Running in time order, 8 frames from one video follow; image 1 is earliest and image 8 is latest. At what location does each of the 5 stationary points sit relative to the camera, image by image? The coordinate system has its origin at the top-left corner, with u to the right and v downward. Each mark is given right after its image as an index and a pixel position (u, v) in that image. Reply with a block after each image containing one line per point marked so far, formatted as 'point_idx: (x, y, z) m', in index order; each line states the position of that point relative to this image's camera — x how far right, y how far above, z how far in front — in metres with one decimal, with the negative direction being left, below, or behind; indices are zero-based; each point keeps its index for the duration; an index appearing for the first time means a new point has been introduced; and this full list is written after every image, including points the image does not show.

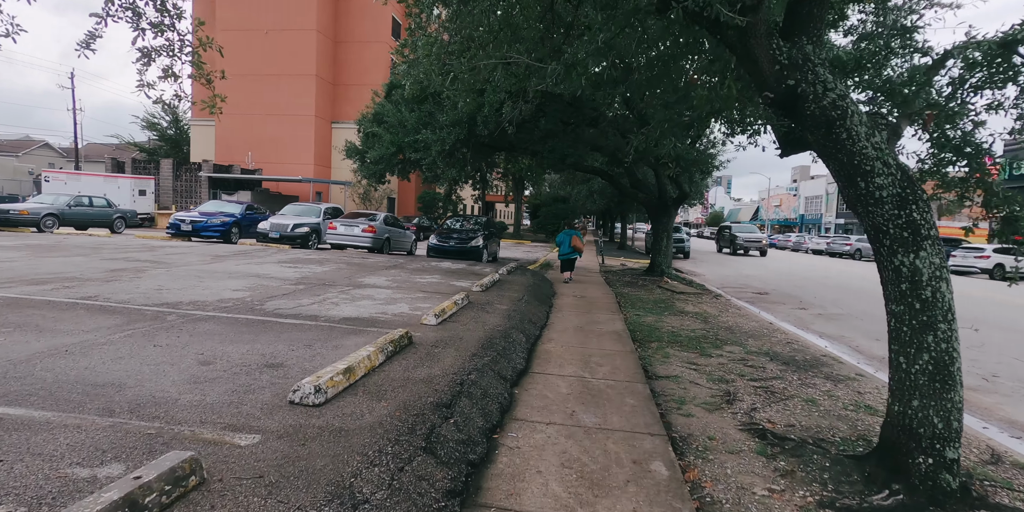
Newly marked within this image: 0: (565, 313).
0: (+0.9, -1.0, +8.9) m
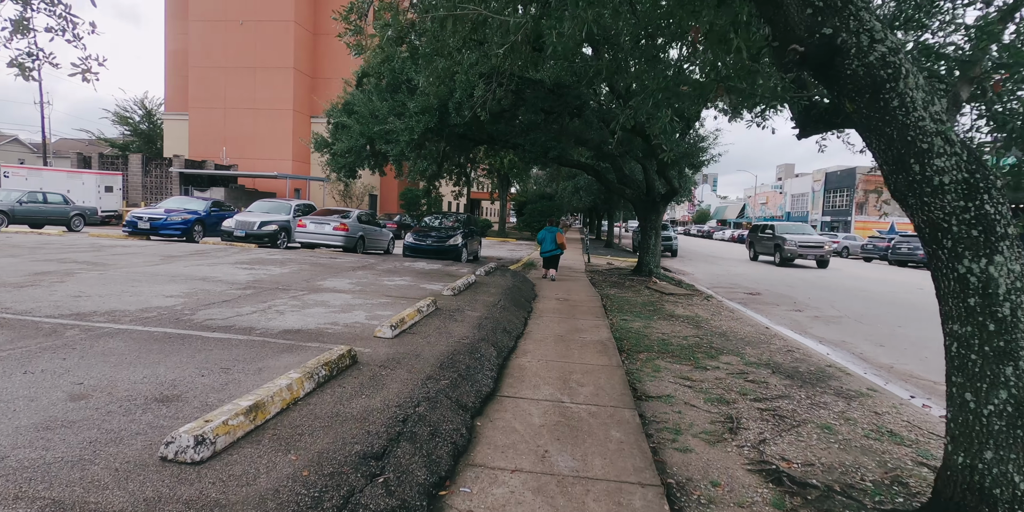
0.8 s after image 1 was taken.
0: (+0.5, -1.0, +8.1) m
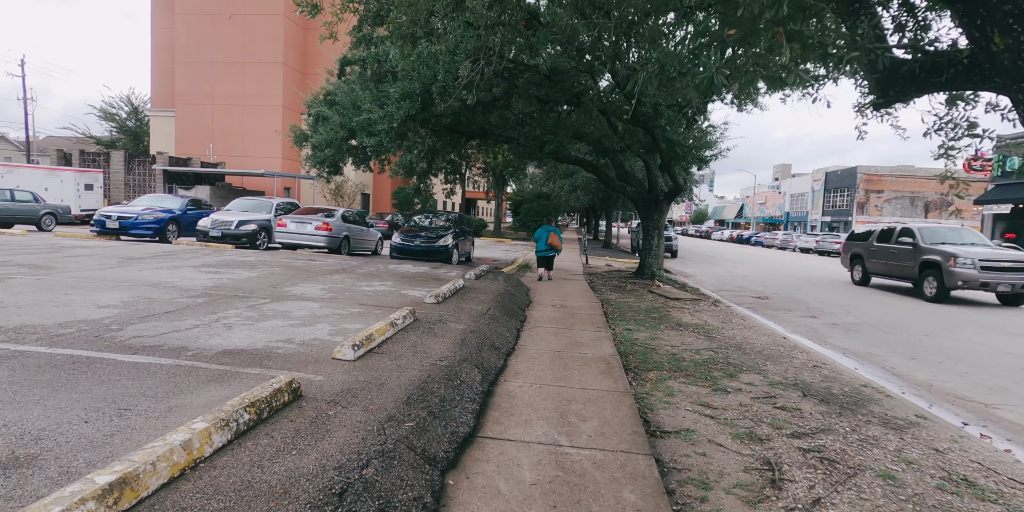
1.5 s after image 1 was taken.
0: (+0.4, -1.0, +7.2) m
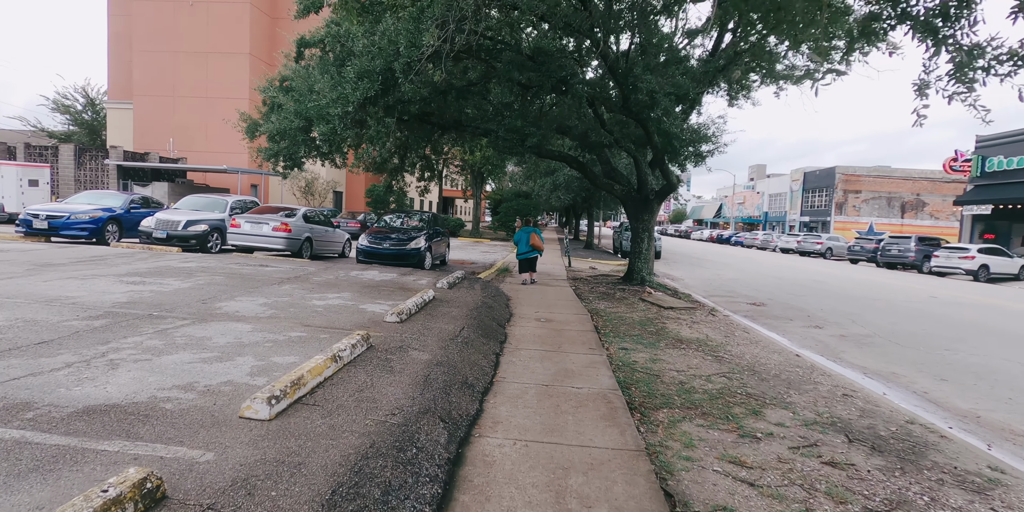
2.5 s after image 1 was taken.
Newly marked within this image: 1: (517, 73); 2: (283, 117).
0: (+0.1, -1.1, +6.0) m
1: (+0.1, +3.1, +9.0) m
2: (-4.6, +2.8, +10.7) m
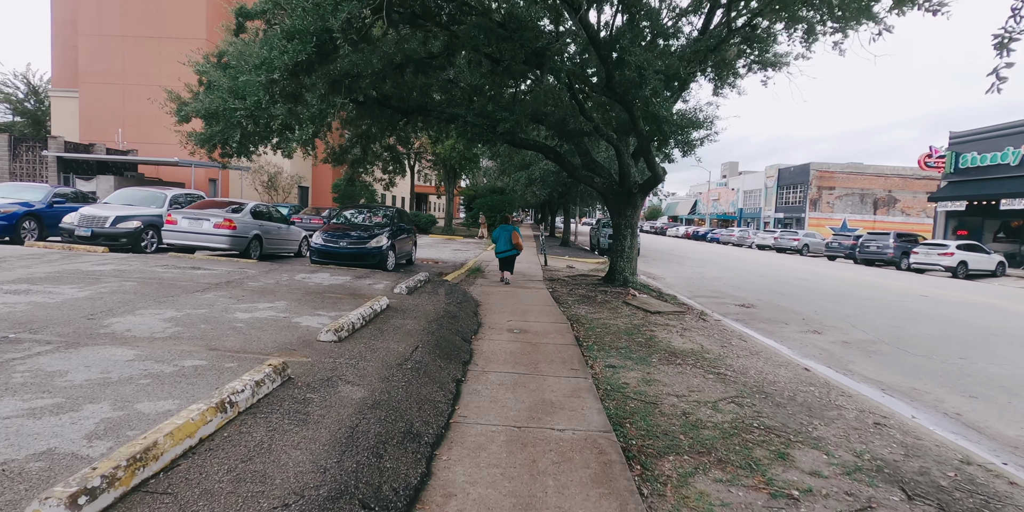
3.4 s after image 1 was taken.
0: (-0.2, -1.1, +4.8) m
1: (-0.4, +3.1, +7.9) m
2: (-5.1, +2.7, +9.3) m
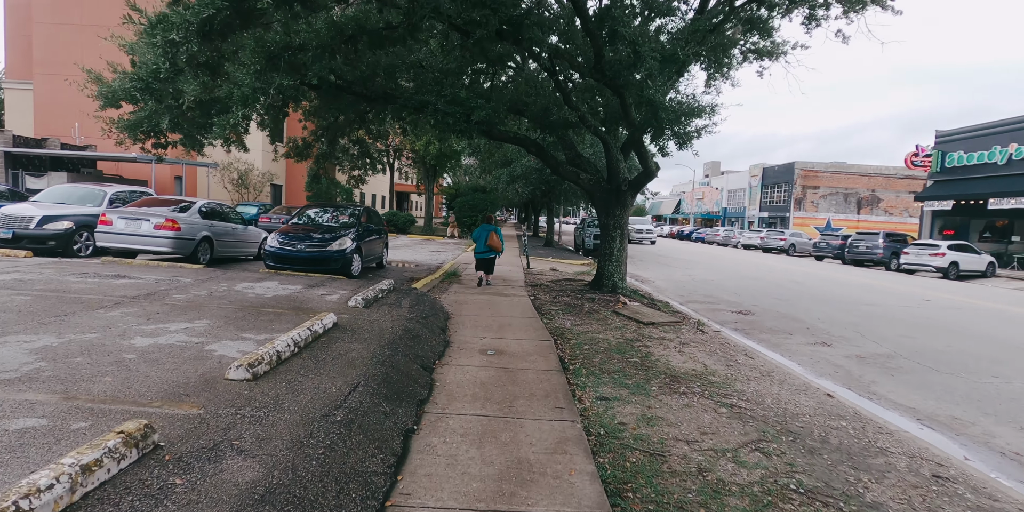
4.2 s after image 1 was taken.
0: (-0.4, -1.2, +3.7) m
1: (-0.7, +3.0, +6.7) m
2: (-5.5, +2.6, +8.1) m
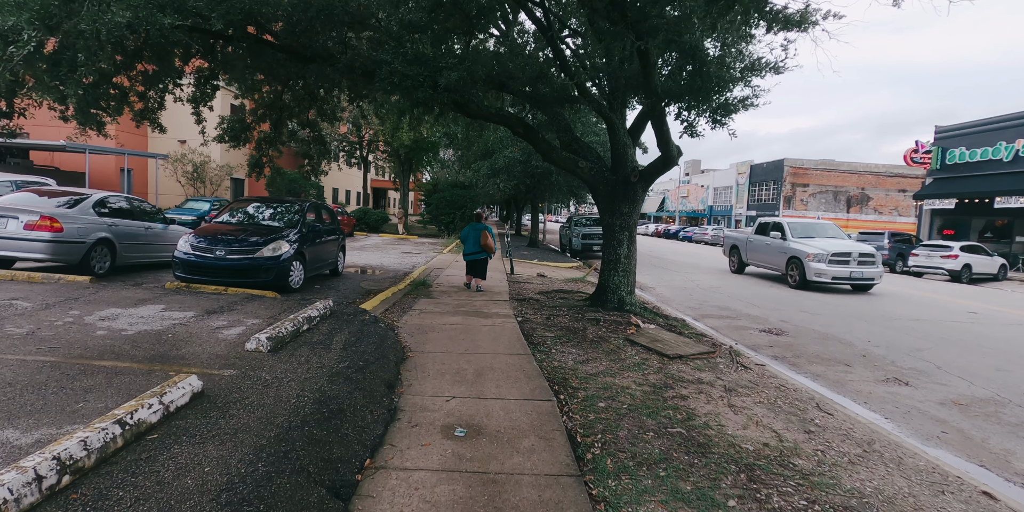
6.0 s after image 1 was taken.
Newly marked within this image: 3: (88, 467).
0: (-0.5, -1.4, +1.5) m
1: (-0.9, +2.9, +4.5) m
2: (-5.6, +2.5, +5.7) m
3: (-1.9, -0.9, +2.5) m
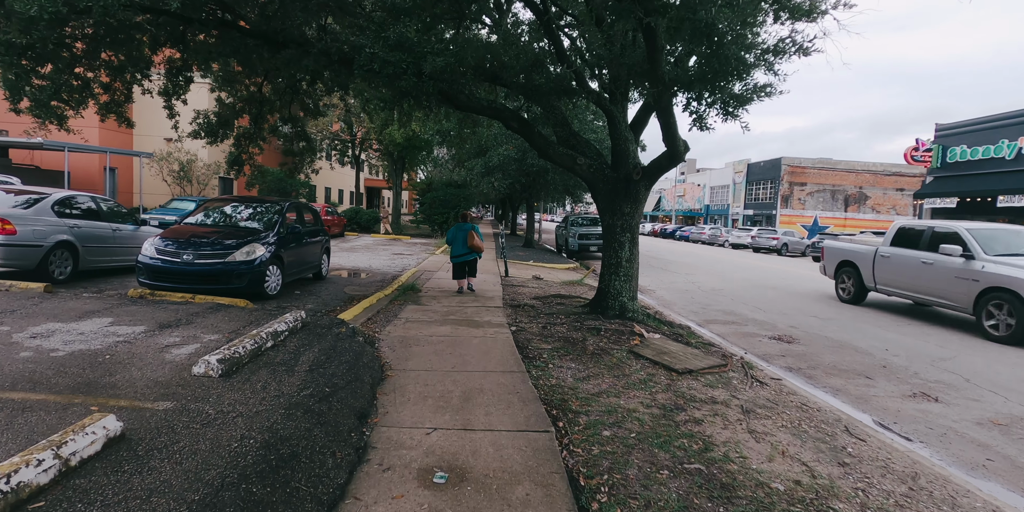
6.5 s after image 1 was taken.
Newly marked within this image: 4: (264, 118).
0: (-0.5, -1.4, +0.9) m
1: (-0.9, +2.8, +3.9) m
2: (-5.7, +2.4, +5.0) m
3: (-2.0, -1.0, +1.9) m
4: (-5.2, +2.8, +11.2) m
